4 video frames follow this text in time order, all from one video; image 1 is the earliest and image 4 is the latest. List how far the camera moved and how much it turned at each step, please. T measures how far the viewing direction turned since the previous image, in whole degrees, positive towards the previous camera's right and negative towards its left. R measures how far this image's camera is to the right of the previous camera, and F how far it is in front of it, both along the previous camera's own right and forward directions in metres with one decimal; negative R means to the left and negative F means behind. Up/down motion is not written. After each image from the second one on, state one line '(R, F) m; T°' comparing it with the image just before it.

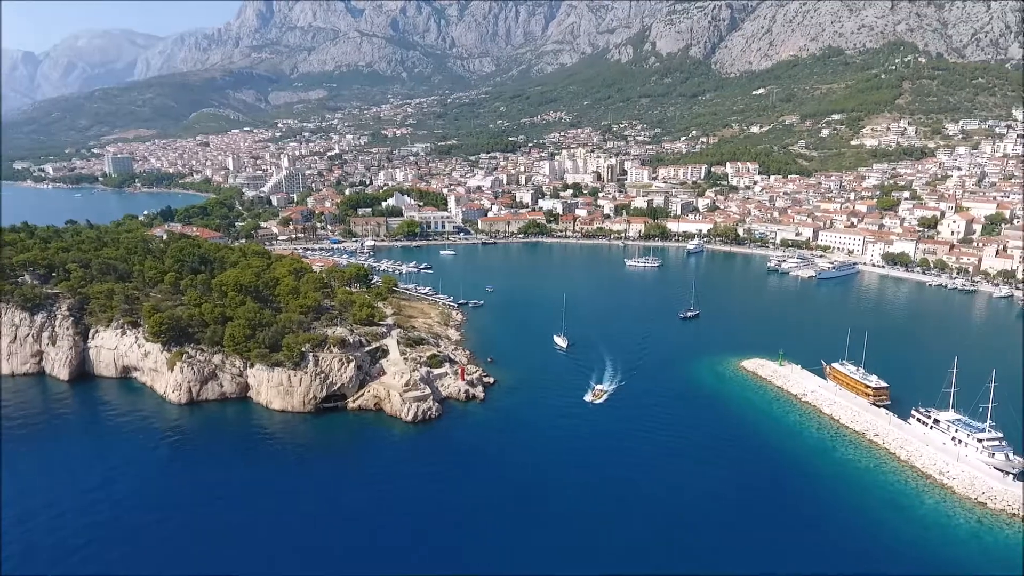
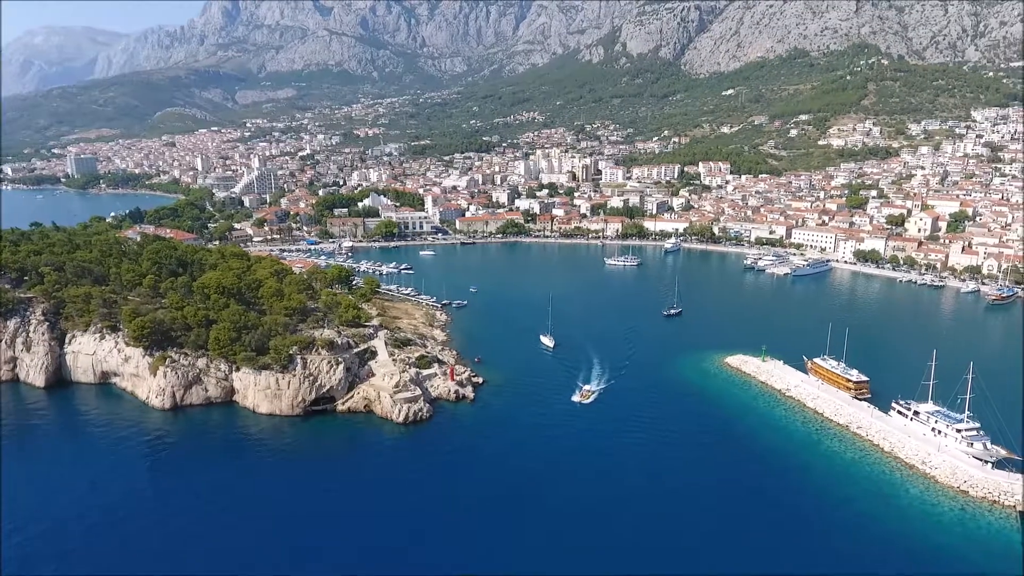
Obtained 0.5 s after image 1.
(-0.6, 0.0) m; +2°
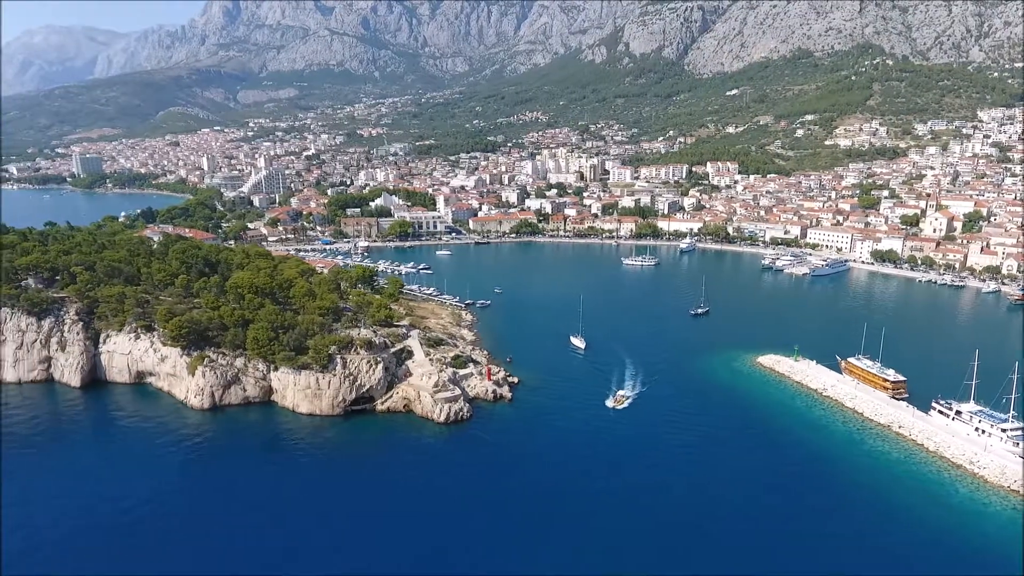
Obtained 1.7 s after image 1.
(-1.4, 0.0) m; 0°
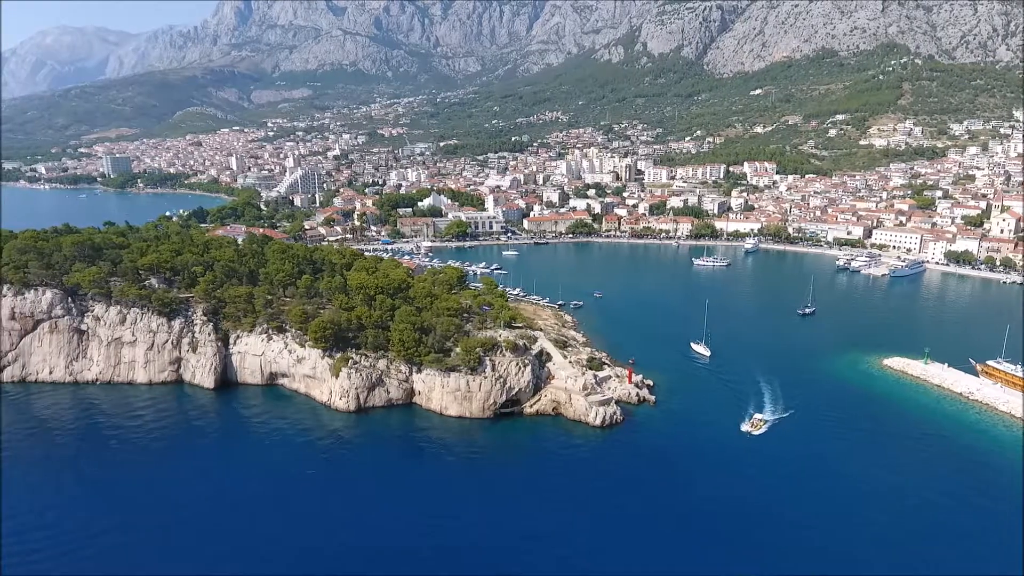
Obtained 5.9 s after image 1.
(-5.1, +0.3) m; 0°
